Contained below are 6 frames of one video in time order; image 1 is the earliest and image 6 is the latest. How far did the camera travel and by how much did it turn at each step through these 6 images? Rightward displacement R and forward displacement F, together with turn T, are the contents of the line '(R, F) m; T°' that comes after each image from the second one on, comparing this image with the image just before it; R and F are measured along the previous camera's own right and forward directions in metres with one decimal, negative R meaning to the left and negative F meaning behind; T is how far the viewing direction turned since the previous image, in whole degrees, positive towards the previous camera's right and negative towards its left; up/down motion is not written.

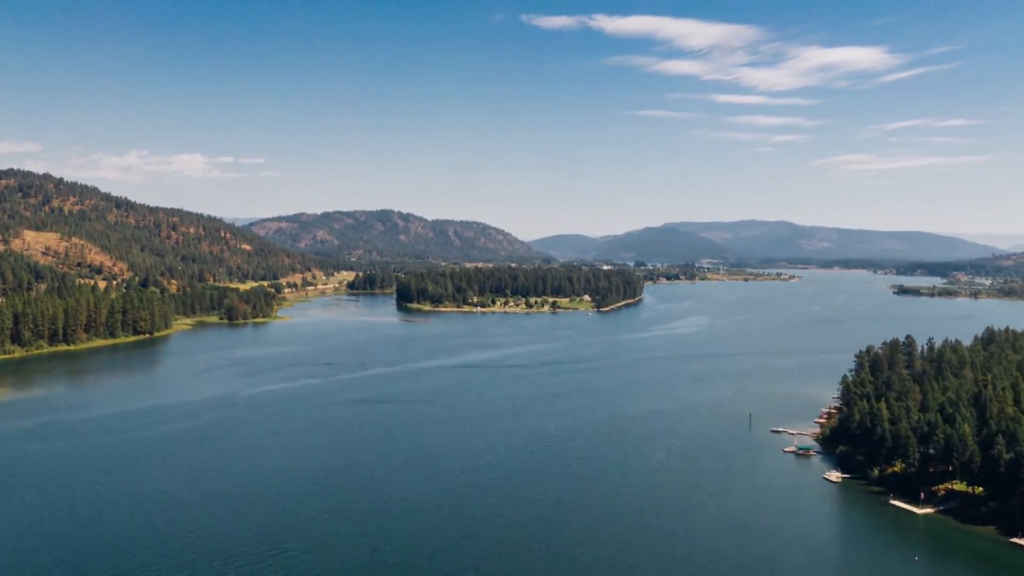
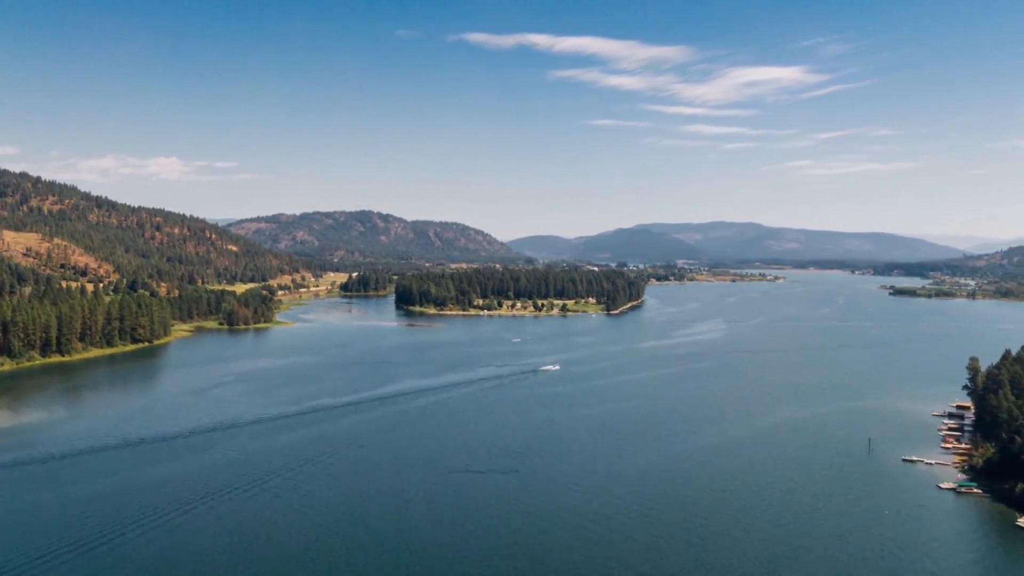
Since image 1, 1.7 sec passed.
(-2.5, +3.0) m; +1°
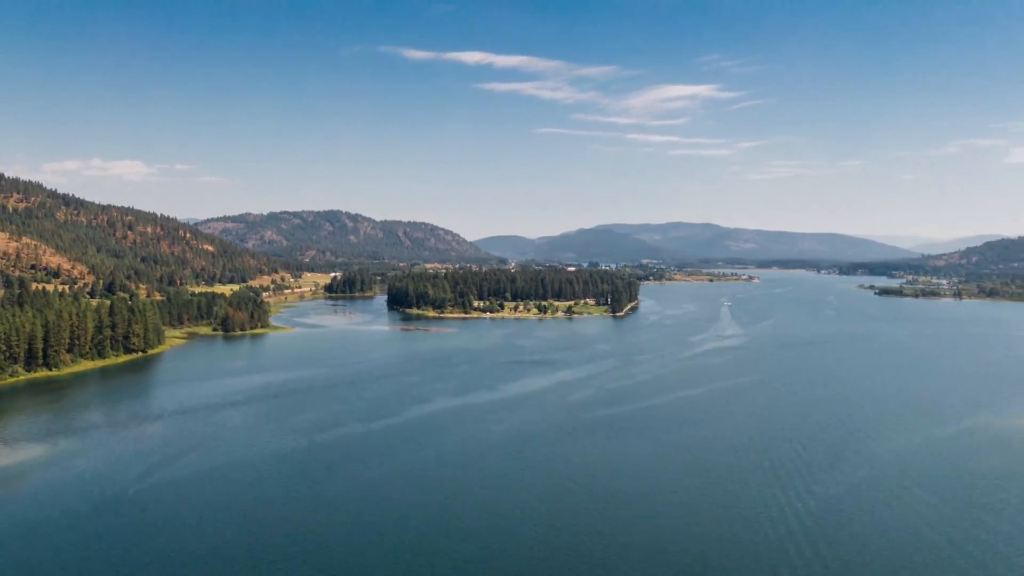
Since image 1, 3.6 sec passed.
(-2.8, +3.3) m; +2°
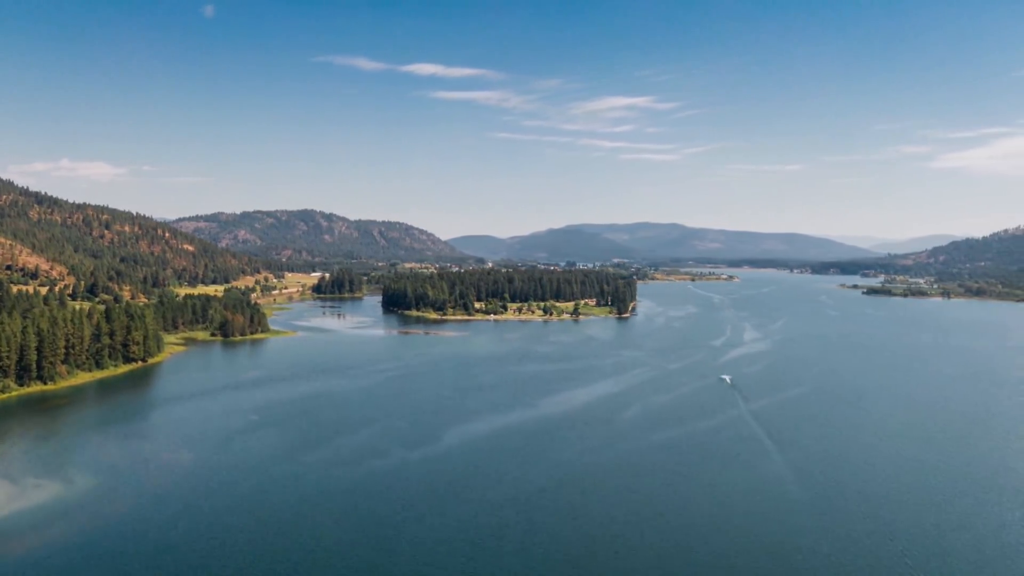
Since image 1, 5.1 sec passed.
(-2.4, +2.6) m; +2°
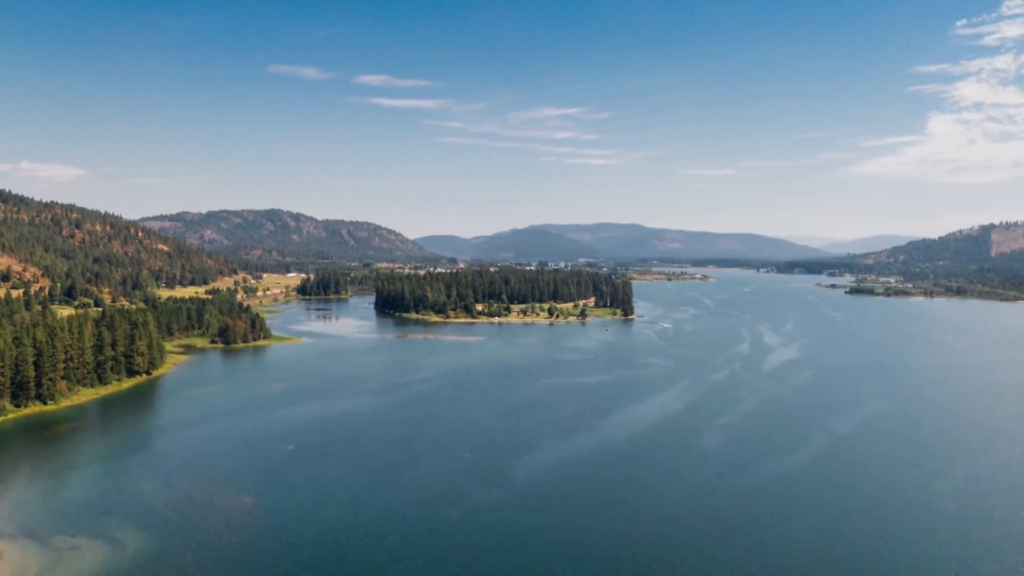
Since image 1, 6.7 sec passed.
(-2.8, +2.8) m; +2°
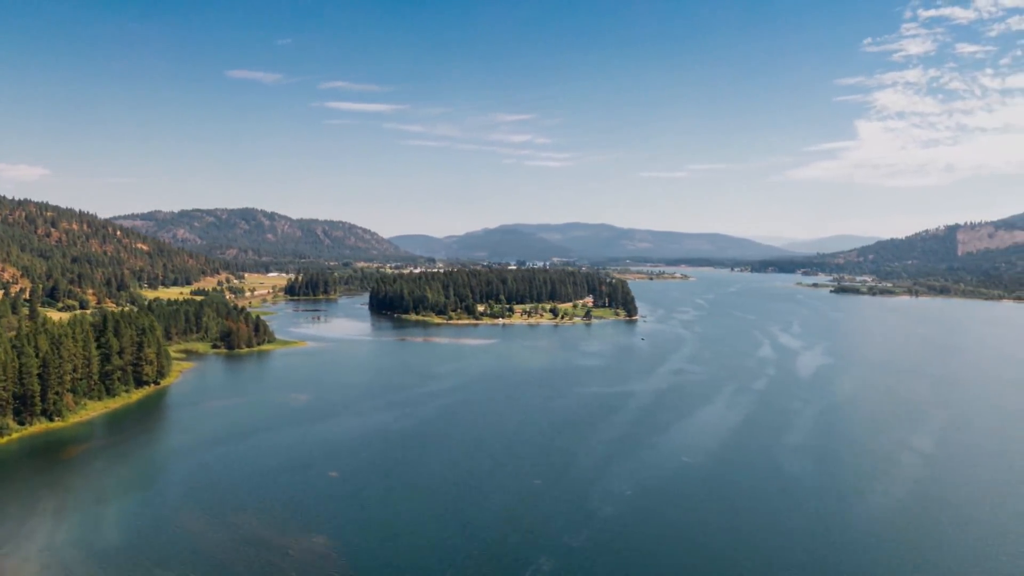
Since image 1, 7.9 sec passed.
(-2.2, +2.0) m; +2°
